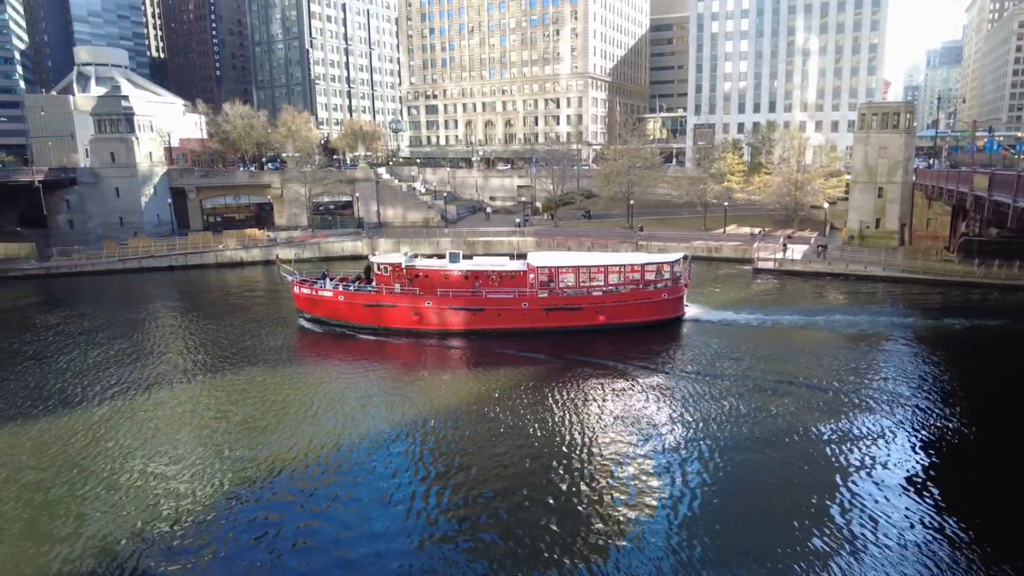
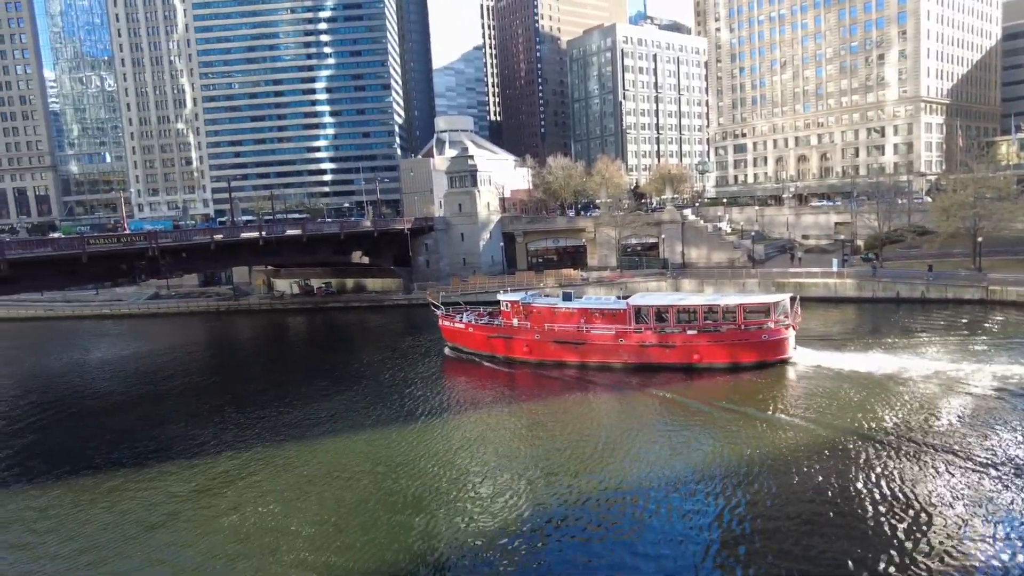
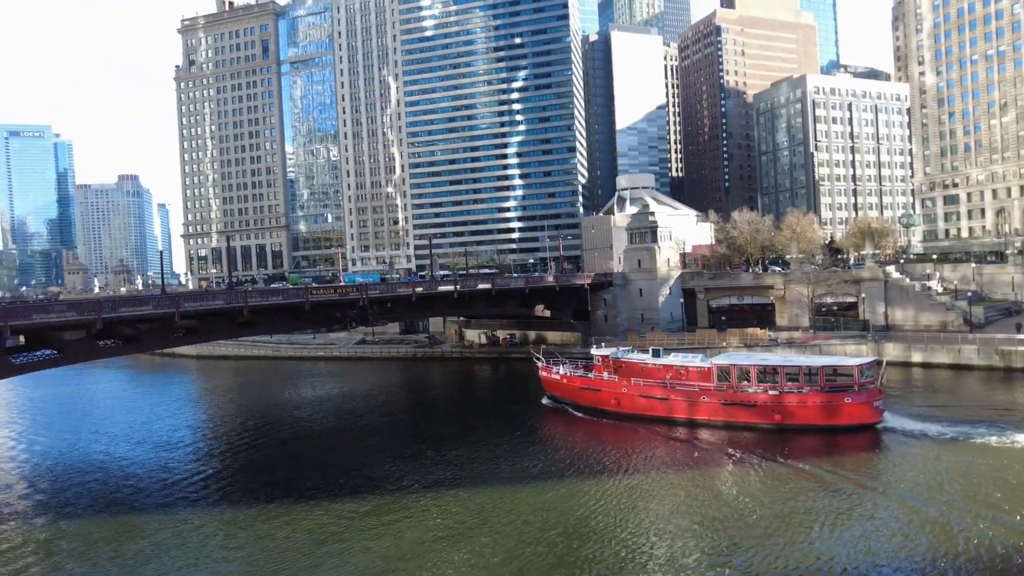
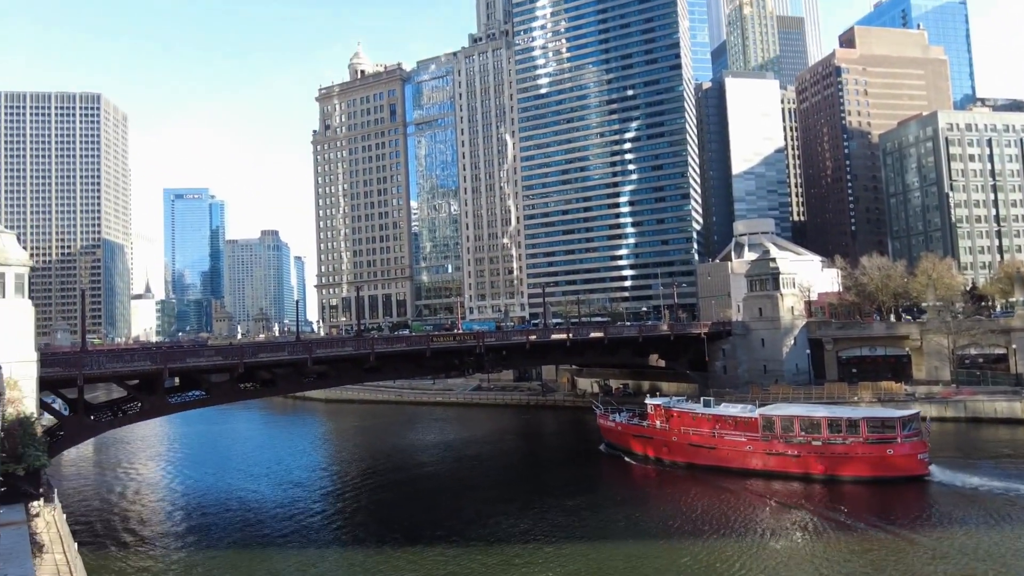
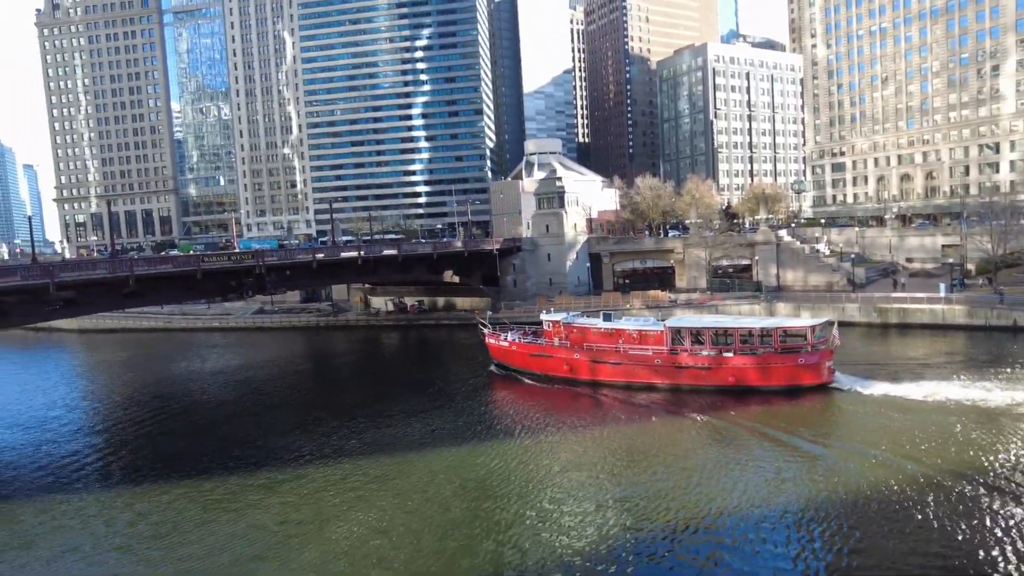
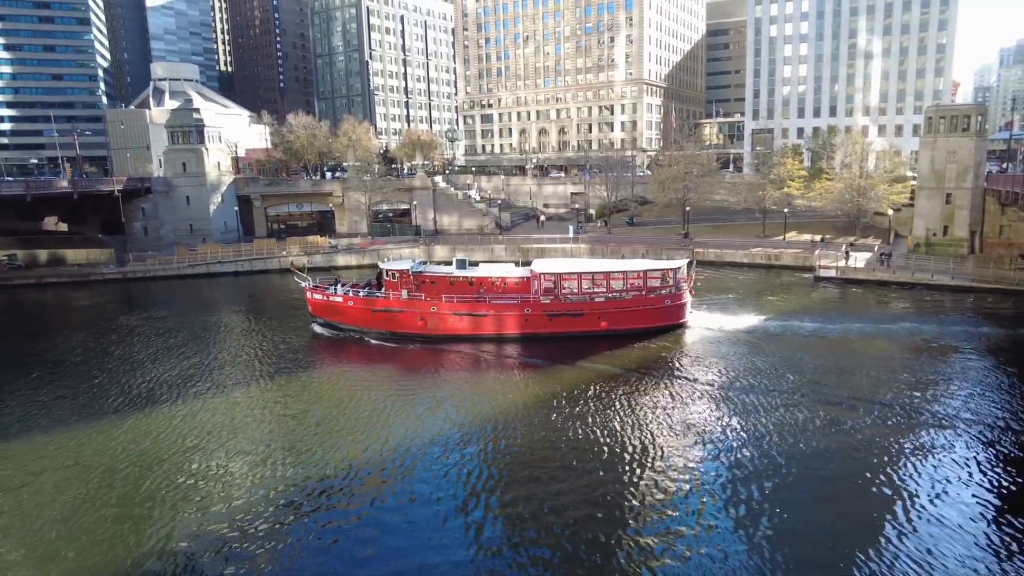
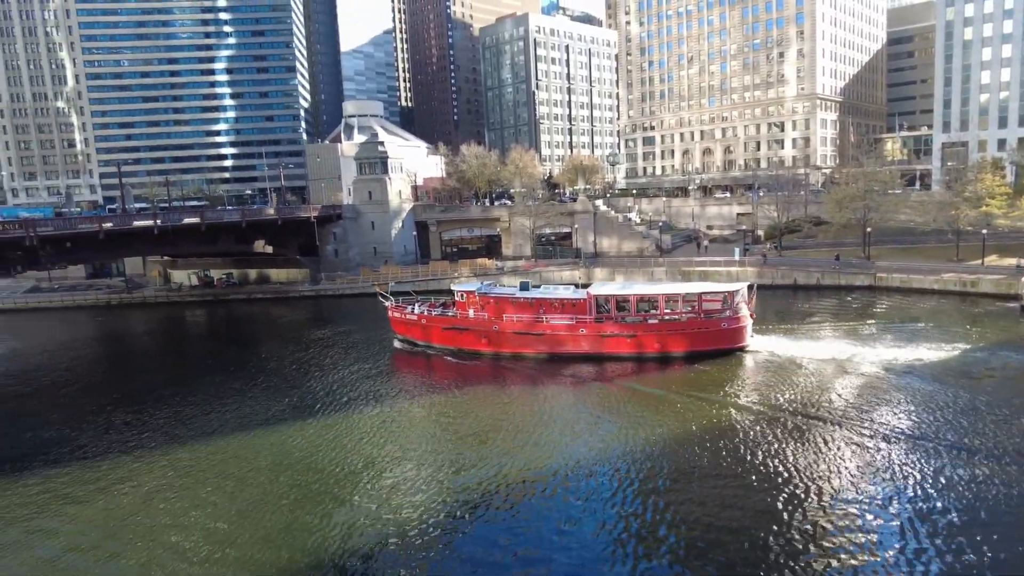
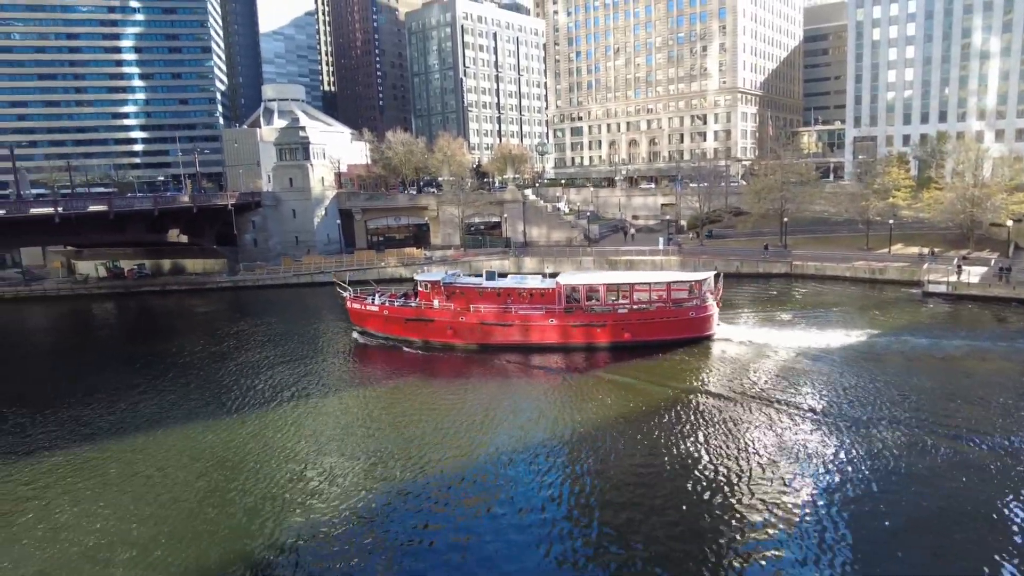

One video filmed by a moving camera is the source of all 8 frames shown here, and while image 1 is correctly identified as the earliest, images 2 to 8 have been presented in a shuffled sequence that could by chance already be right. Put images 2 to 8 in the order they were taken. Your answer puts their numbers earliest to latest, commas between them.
6, 8, 7, 2, 5, 3, 4
